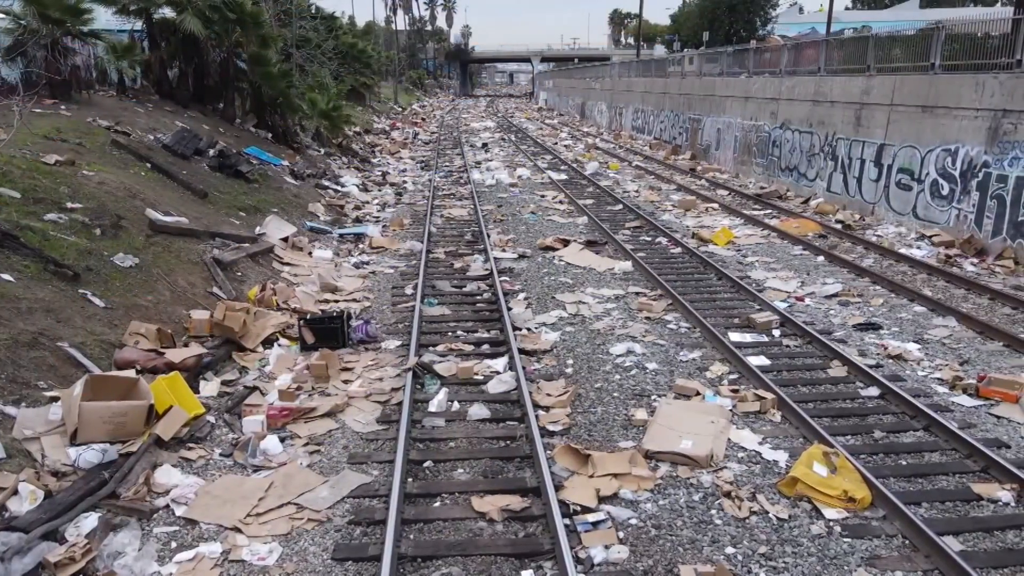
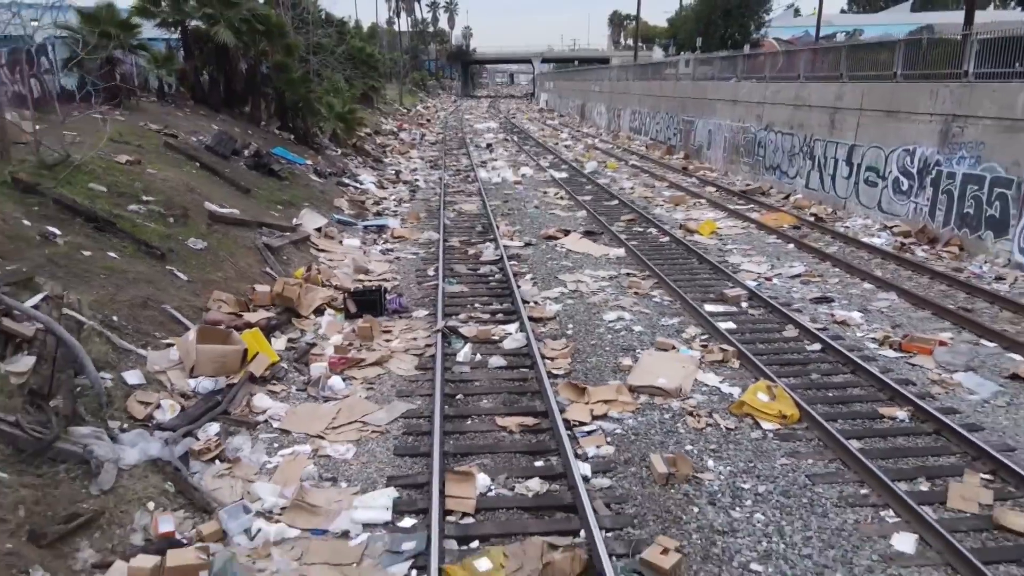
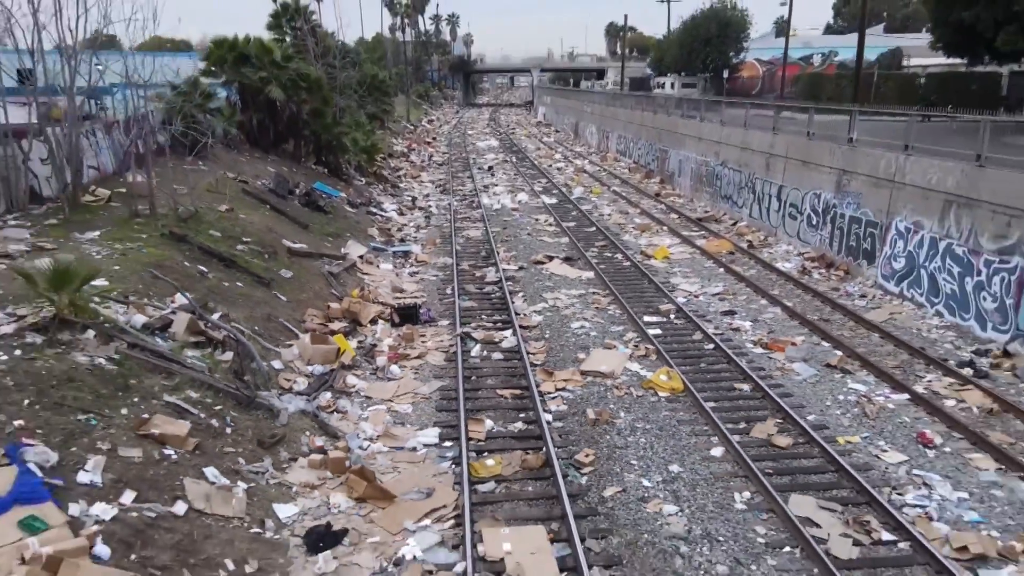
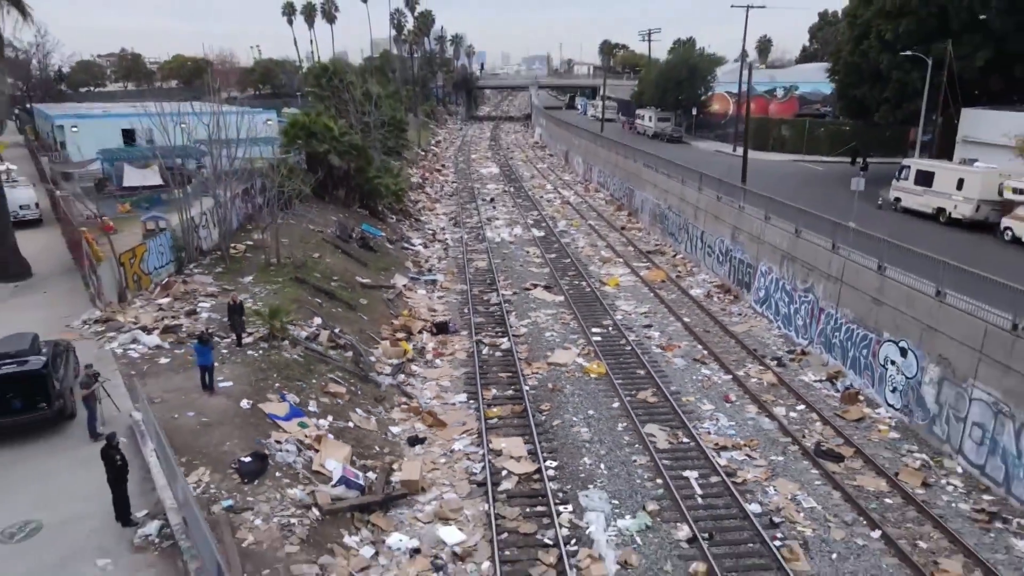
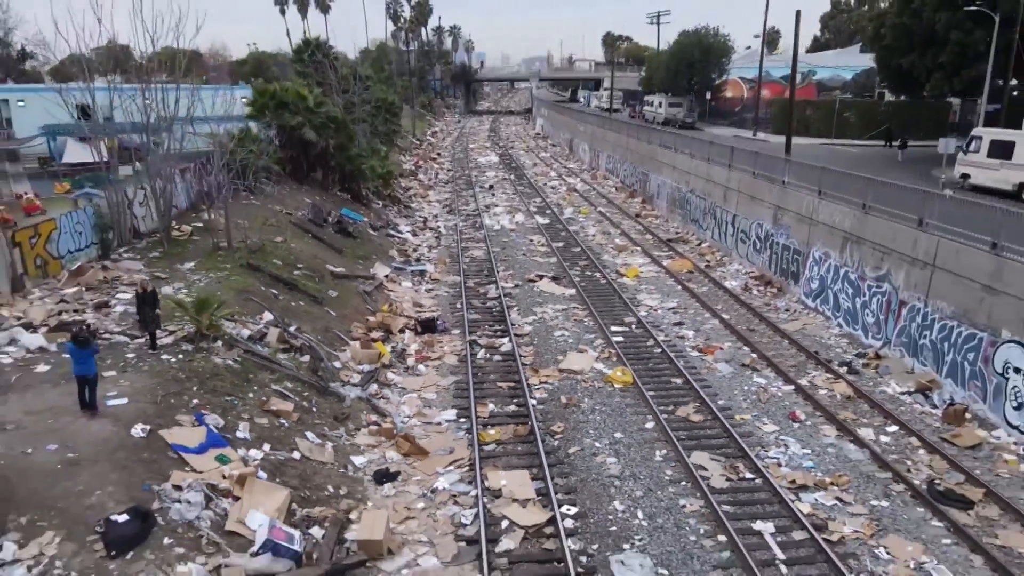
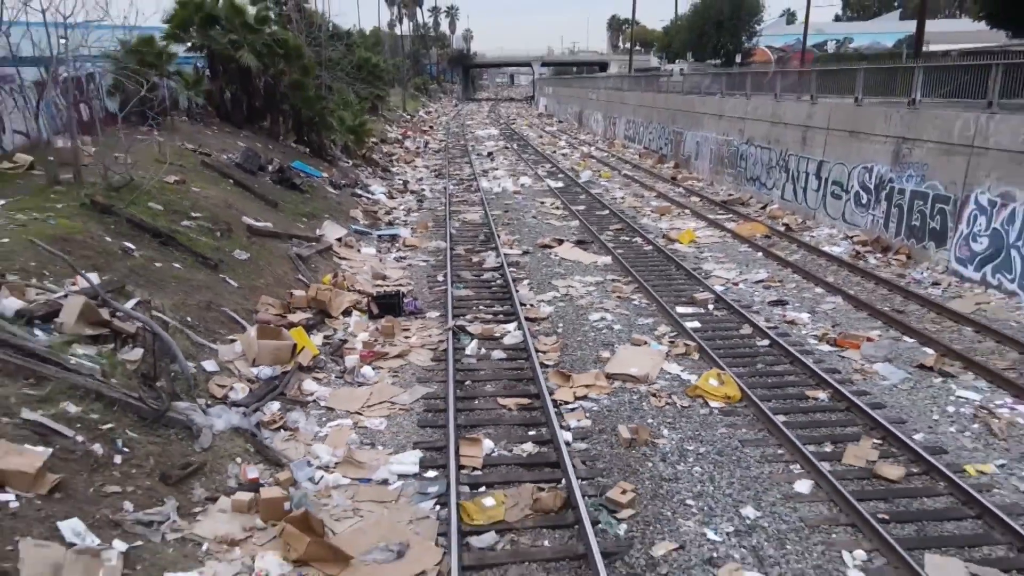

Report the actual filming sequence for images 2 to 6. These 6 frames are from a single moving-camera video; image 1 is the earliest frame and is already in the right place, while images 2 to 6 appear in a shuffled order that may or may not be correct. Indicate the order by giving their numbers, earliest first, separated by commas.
2, 6, 3, 5, 4
